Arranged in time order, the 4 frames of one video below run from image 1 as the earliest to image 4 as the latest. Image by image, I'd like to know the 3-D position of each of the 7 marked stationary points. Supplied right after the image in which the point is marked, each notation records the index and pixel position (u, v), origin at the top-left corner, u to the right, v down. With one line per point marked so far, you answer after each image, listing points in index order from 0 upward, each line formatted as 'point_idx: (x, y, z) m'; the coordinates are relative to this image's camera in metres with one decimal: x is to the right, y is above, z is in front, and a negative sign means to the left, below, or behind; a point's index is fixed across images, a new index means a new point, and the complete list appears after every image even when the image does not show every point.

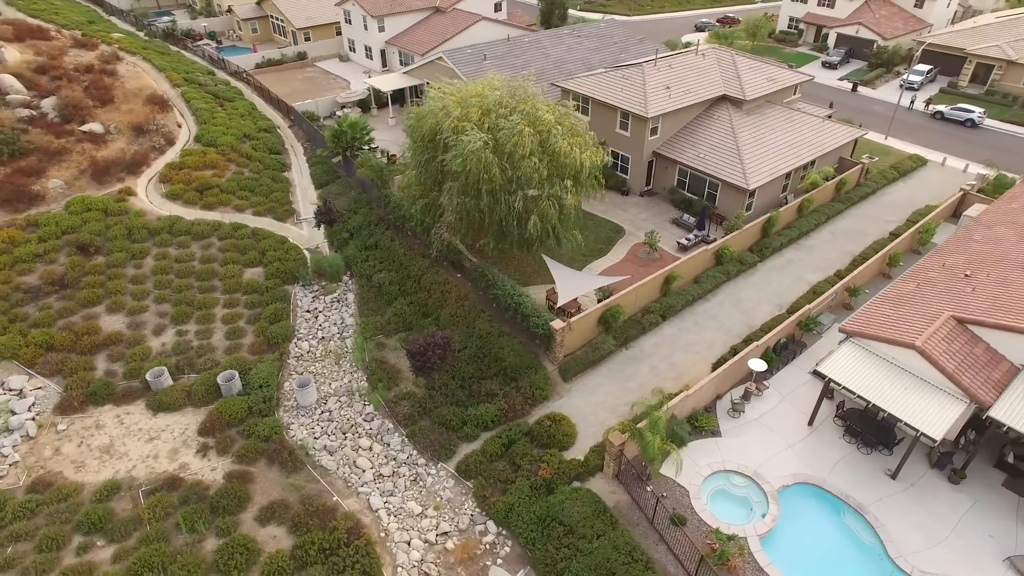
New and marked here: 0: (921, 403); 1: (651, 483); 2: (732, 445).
0: (+11.8, -3.4, +17.9) m
1: (+4.0, -5.7, +18.0) m
2: (+6.7, -4.9, +19.2) m
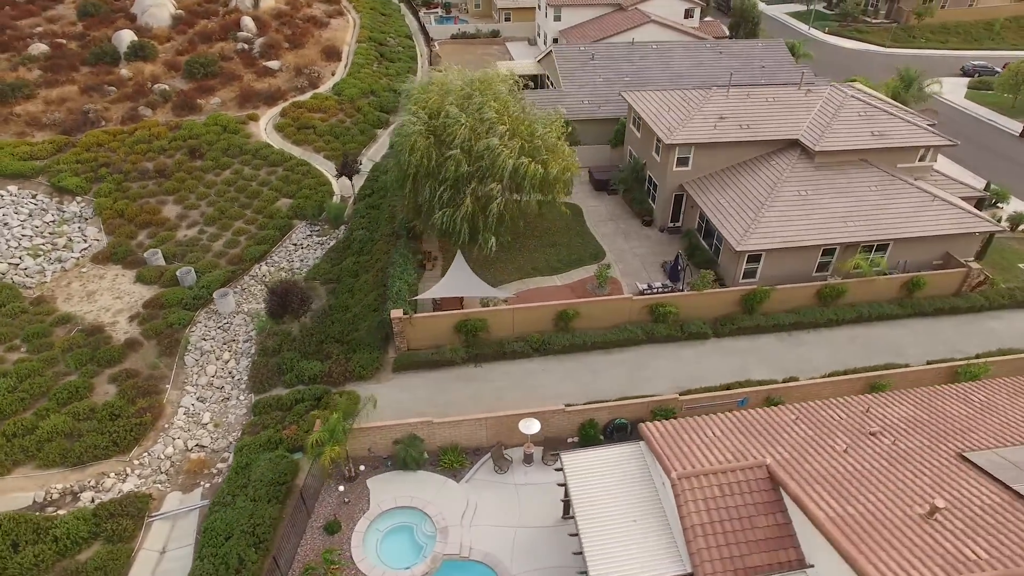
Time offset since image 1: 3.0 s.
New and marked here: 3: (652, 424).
0: (+2.7, -5.8, +14.2) m
1: (-4.7, -5.7, +17.8) m
2: (-1.6, -5.8, +17.6) m
3: (+3.7, -3.6, +16.4) m
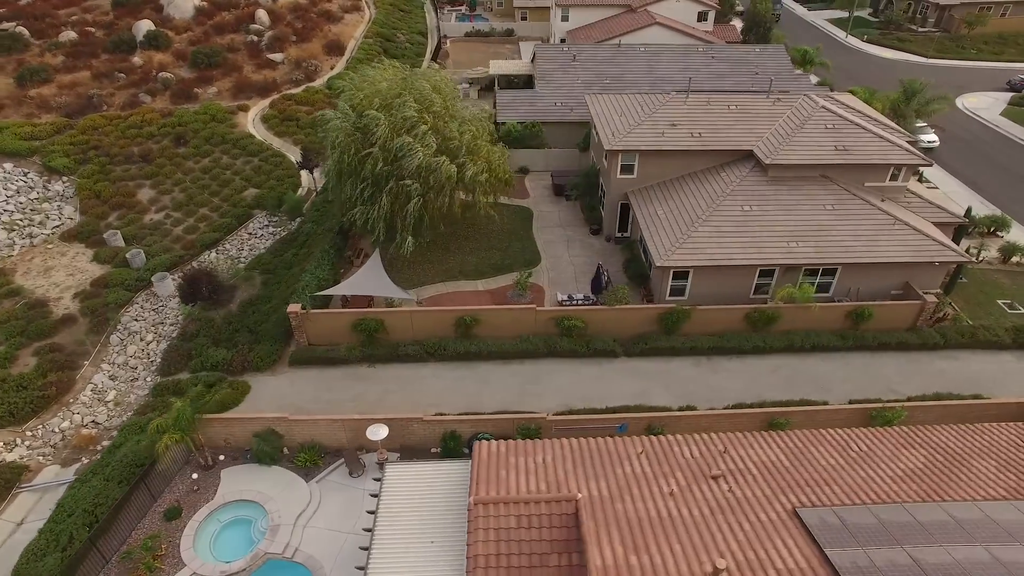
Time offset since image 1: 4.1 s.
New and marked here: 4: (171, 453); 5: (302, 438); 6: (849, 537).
0: (-1.9, -6.0, +13.6) m
1: (-8.9, -5.4, +17.9) m
2: (-5.8, -5.8, +17.4) m
3: (-0.5, -3.9, +15.7) m
4: (-9.7, -4.7, +17.6) m
5: (-6.3, -4.5, +18.5) m
6: (+6.5, -4.8, +11.9) m
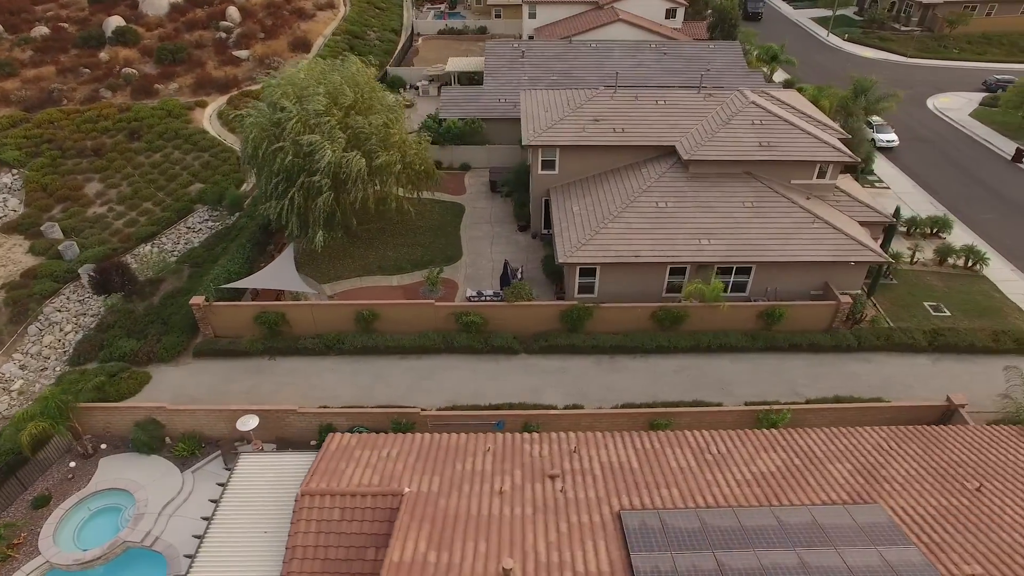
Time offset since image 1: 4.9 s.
0: (-5.6, -5.8, +13.4) m
1: (-12.5, -5.1, +17.9) m
2: (-9.4, -5.5, +17.4) m
3: (-4.2, -3.7, +15.5) m
4: (-13.3, -4.4, +17.7) m
5: (-9.8, -4.2, +18.5) m
6: (+2.7, -4.6, +11.5) m
